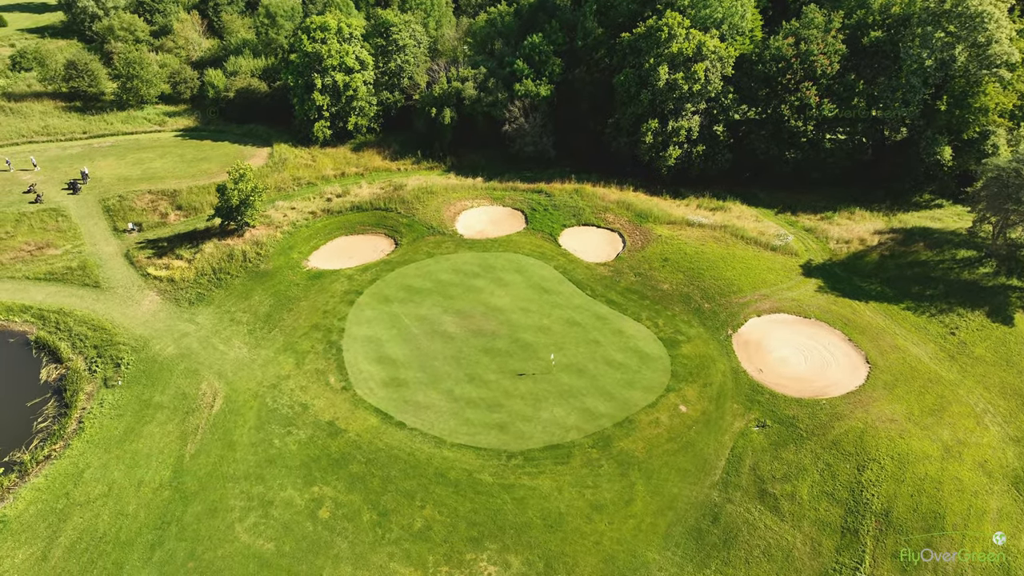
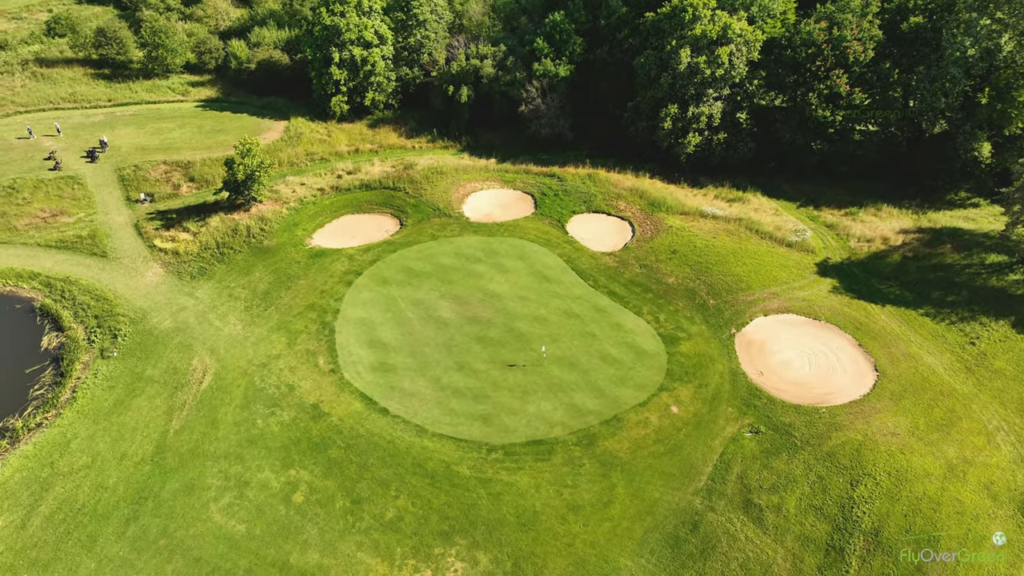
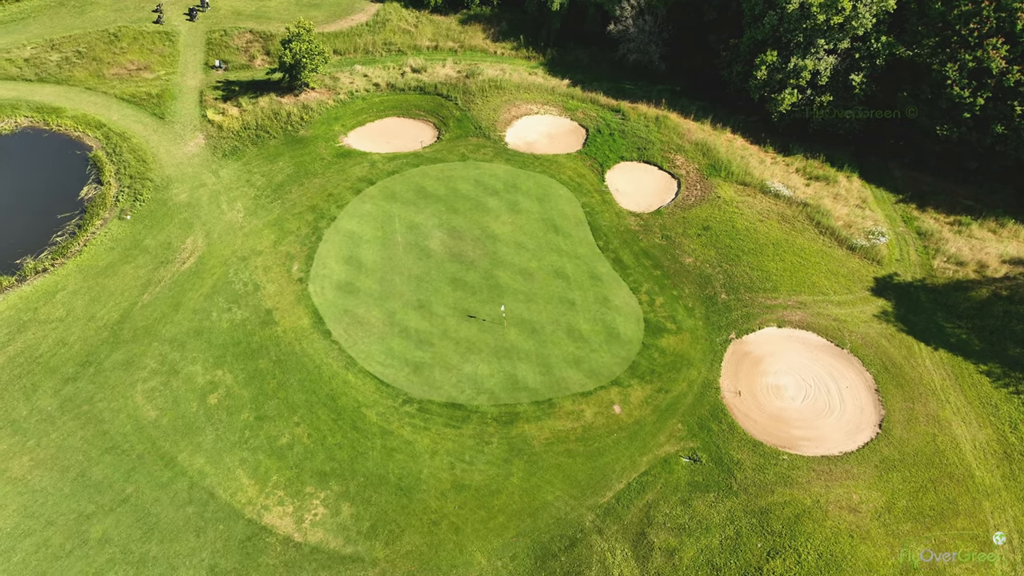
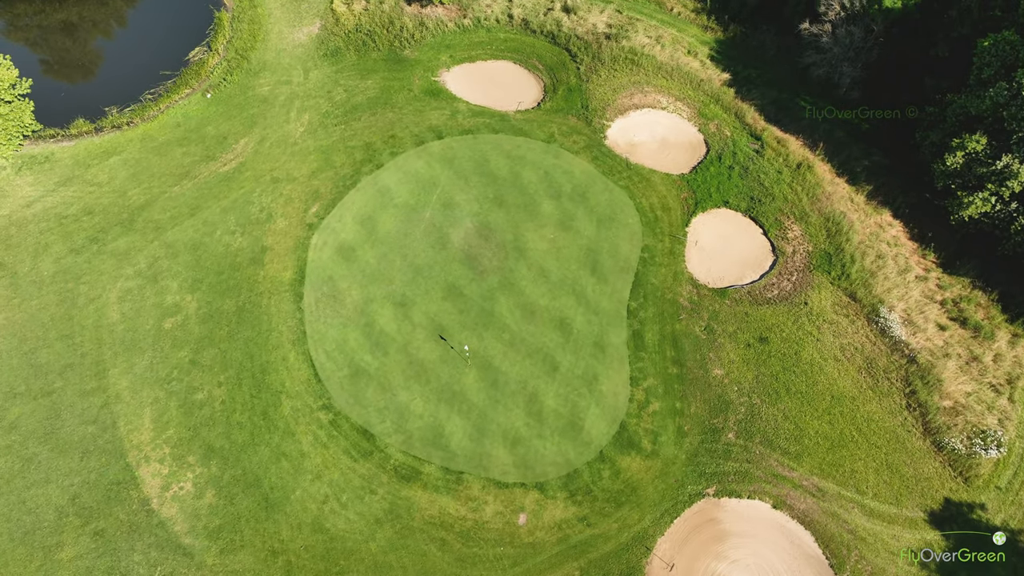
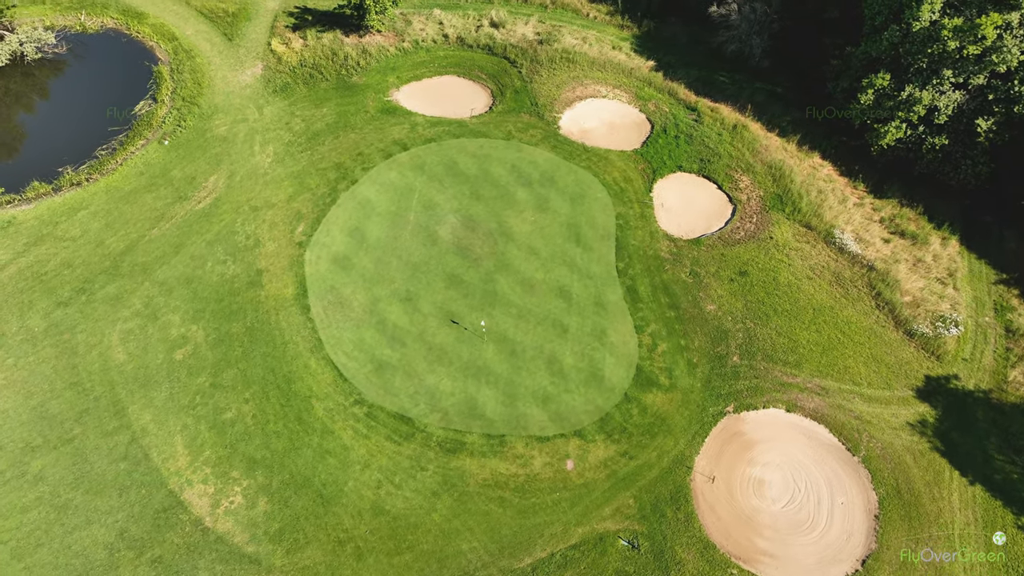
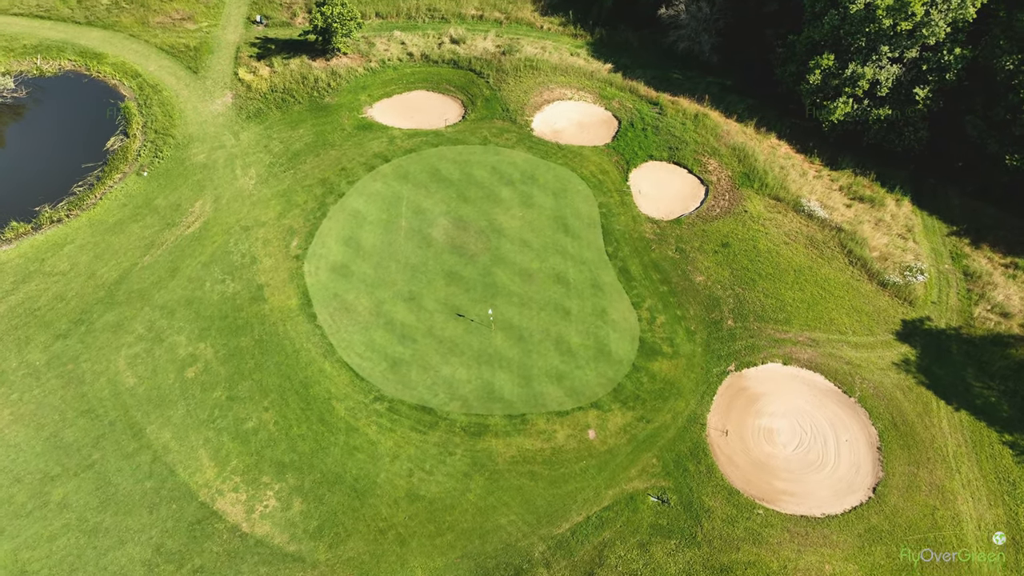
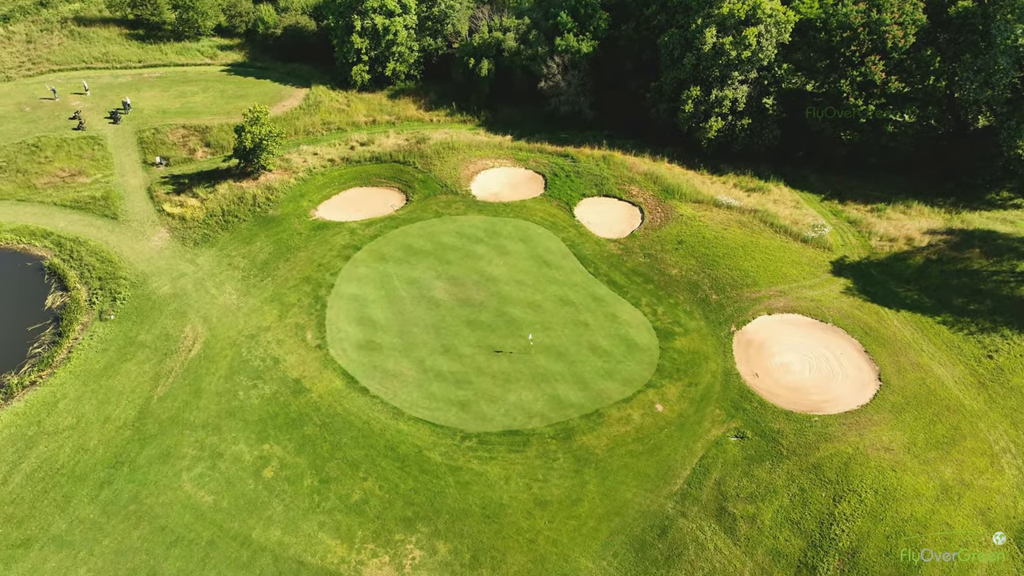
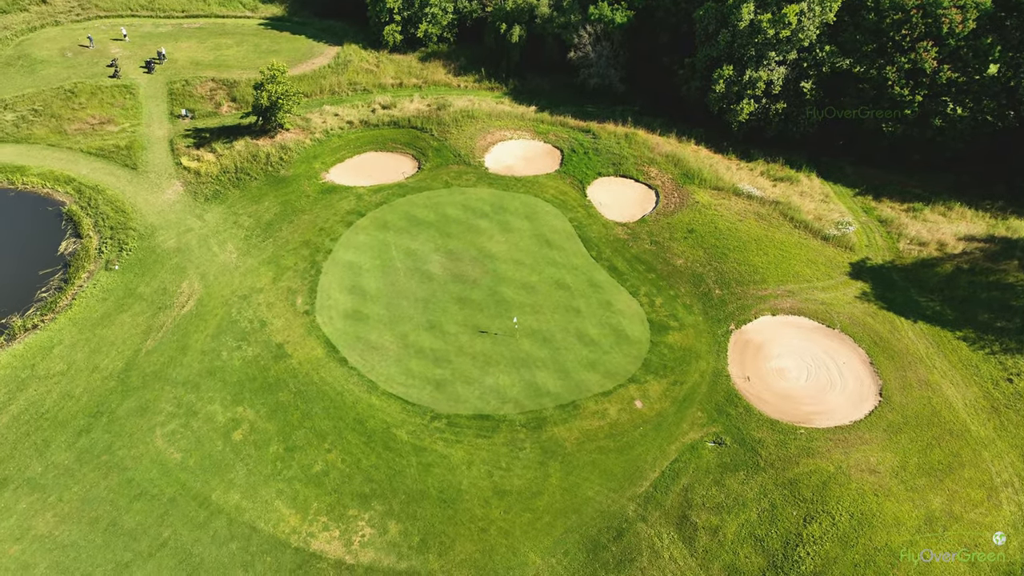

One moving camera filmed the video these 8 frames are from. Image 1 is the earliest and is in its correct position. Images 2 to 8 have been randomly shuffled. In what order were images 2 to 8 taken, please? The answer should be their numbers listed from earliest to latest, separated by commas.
2, 7, 8, 3, 6, 5, 4
